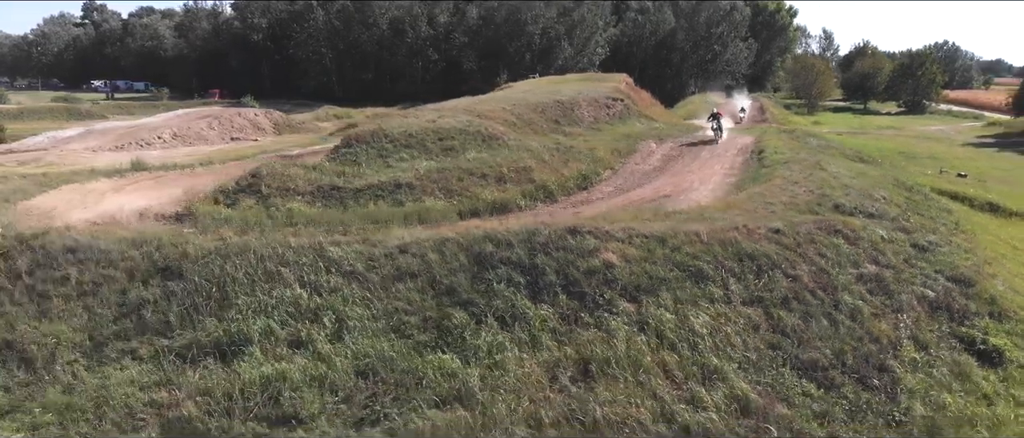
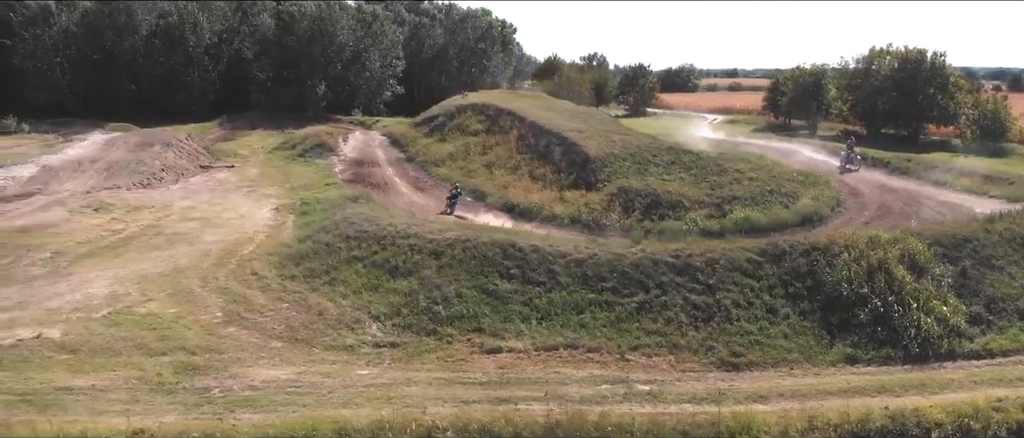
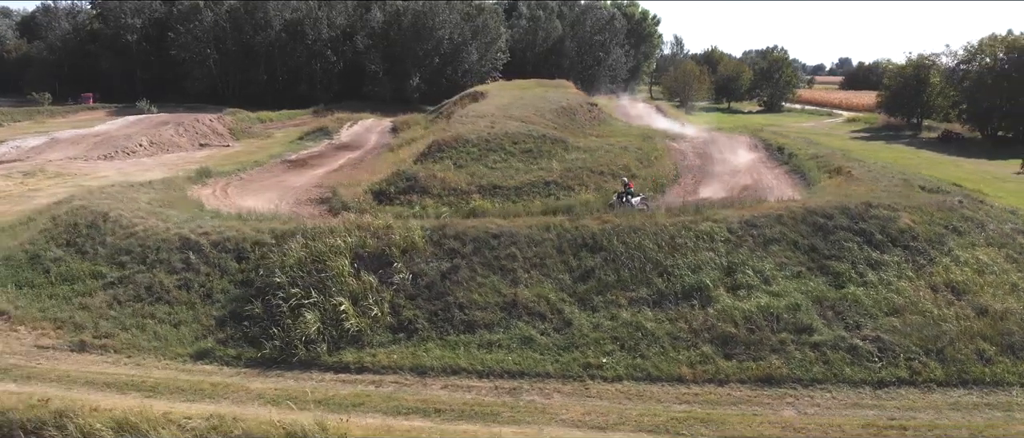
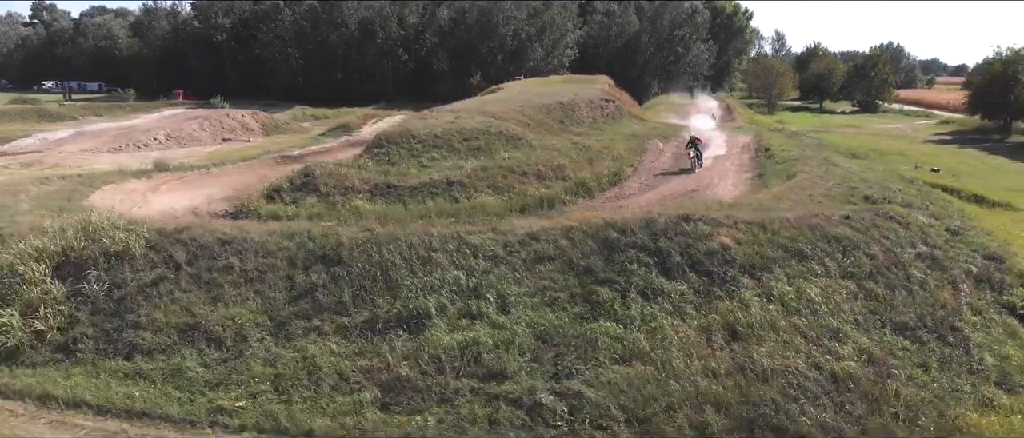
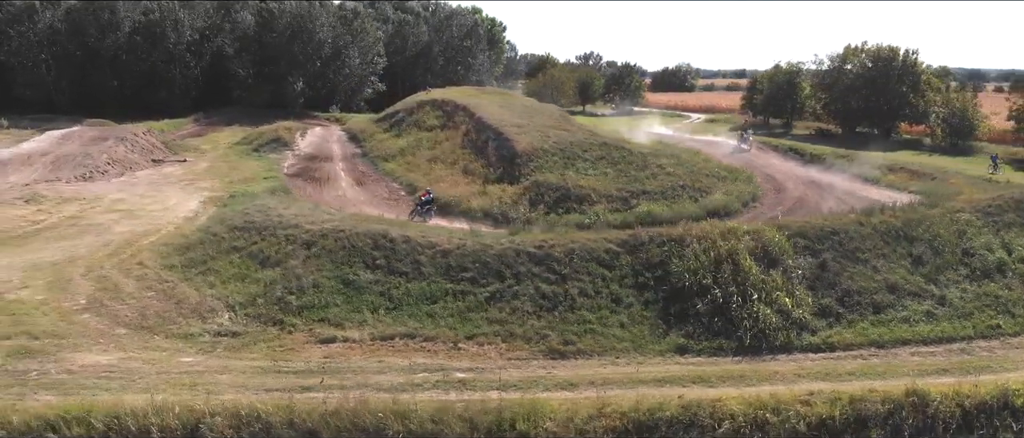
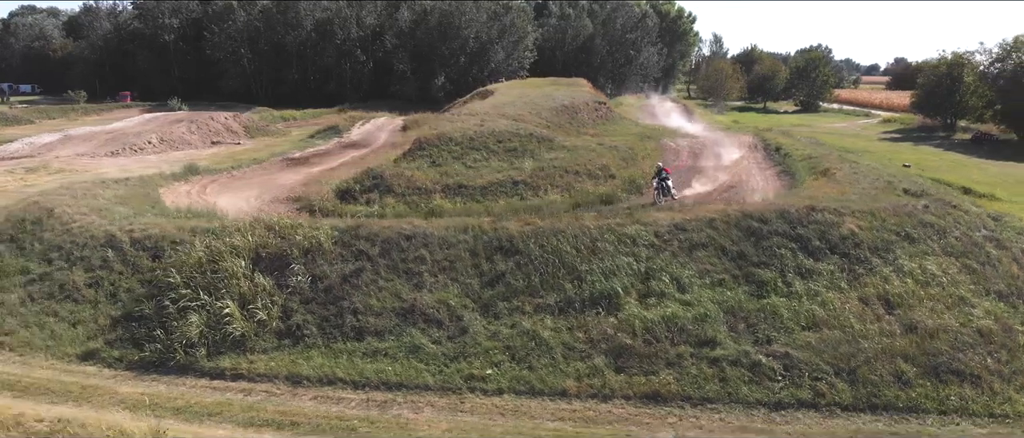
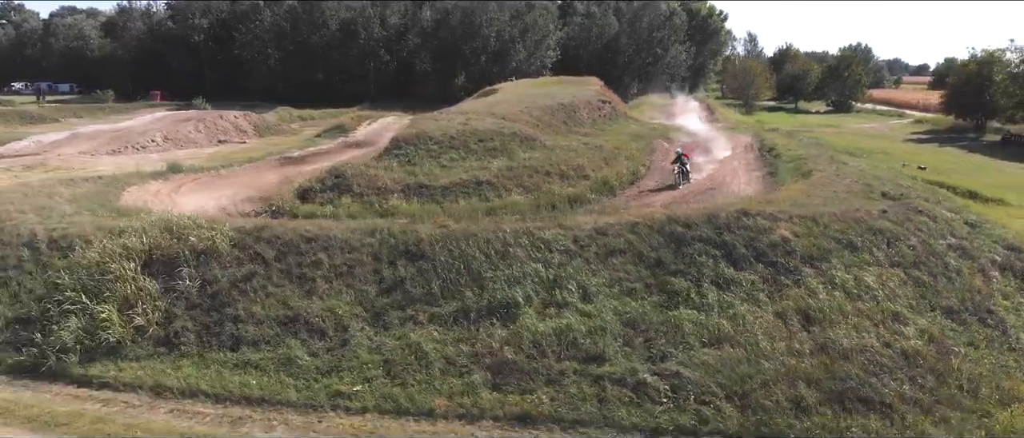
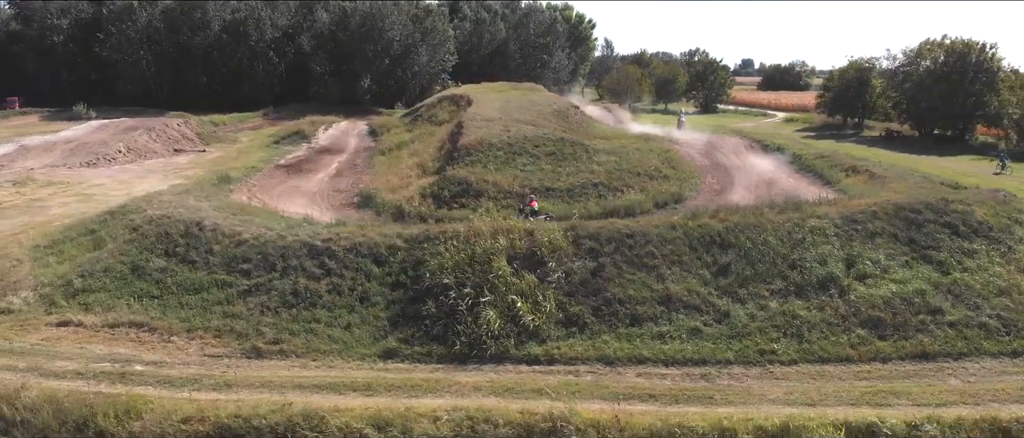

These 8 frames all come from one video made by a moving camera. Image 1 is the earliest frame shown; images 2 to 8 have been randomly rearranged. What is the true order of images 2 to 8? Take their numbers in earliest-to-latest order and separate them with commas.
4, 7, 6, 3, 8, 5, 2
